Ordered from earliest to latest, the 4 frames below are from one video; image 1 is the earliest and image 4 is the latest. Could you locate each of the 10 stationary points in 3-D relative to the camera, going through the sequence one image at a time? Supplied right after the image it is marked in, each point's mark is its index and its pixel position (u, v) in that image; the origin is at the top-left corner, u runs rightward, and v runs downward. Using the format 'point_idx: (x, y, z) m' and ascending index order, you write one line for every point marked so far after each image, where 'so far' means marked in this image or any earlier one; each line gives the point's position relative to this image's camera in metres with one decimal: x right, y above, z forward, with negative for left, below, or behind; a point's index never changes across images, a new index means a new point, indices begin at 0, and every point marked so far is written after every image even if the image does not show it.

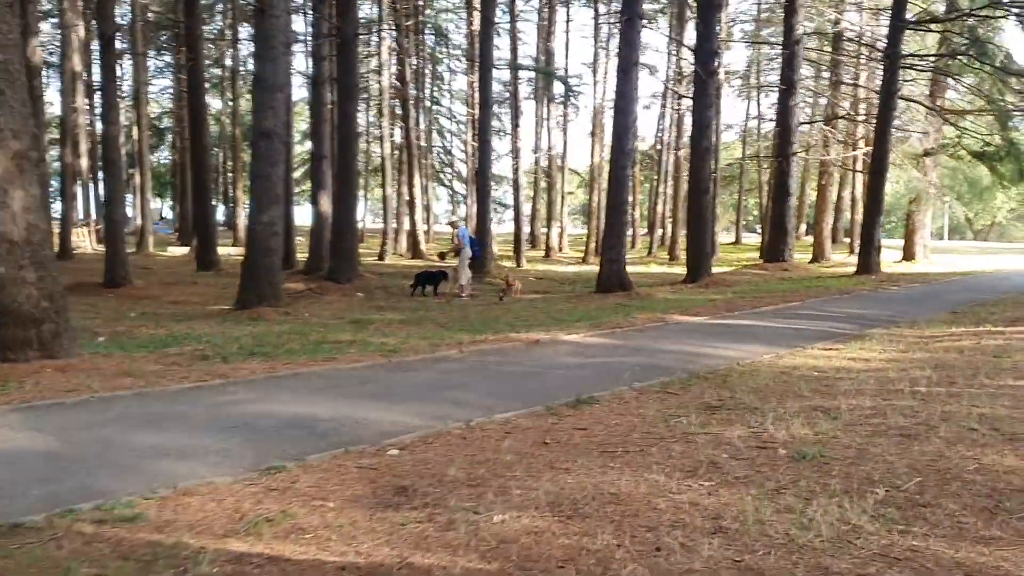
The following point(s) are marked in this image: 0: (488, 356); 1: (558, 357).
0: (-0.2, -0.6, +9.3) m
1: (+0.5, -0.7, +9.4) m
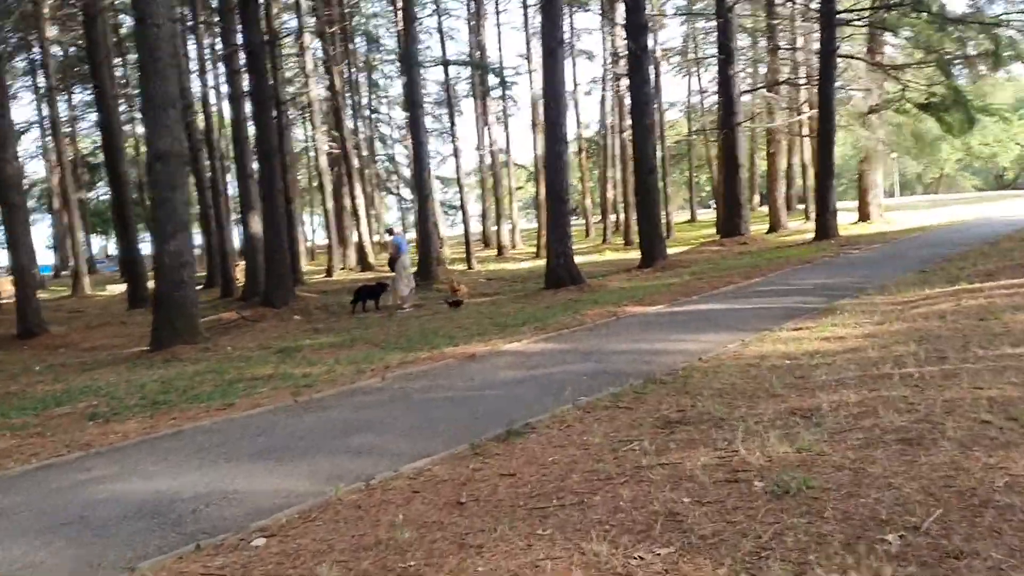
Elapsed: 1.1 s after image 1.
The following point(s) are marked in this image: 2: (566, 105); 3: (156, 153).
0: (-0.8, -0.8, +8.1) m
1: (-0.1, -0.7, +8.3) m
2: (+1.0, +3.3, +17.6) m
3: (-4.7, +1.8, +12.9) m
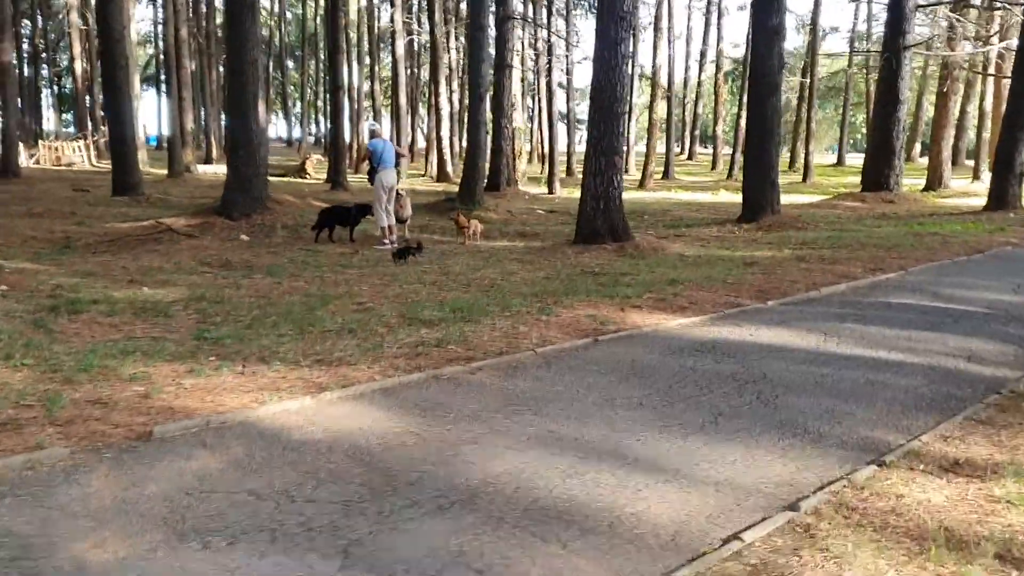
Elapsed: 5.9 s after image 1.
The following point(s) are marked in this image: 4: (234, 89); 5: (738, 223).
0: (-2.1, -0.7, +2.9) m
1: (-1.4, -0.8, +3.0) m
2: (+1.5, +3.8, +11.7) m
3: (-5.0, +2.7, +7.9) m
4: (-4.4, +3.2, +15.3) m
5: (+3.7, +1.0, +15.9) m
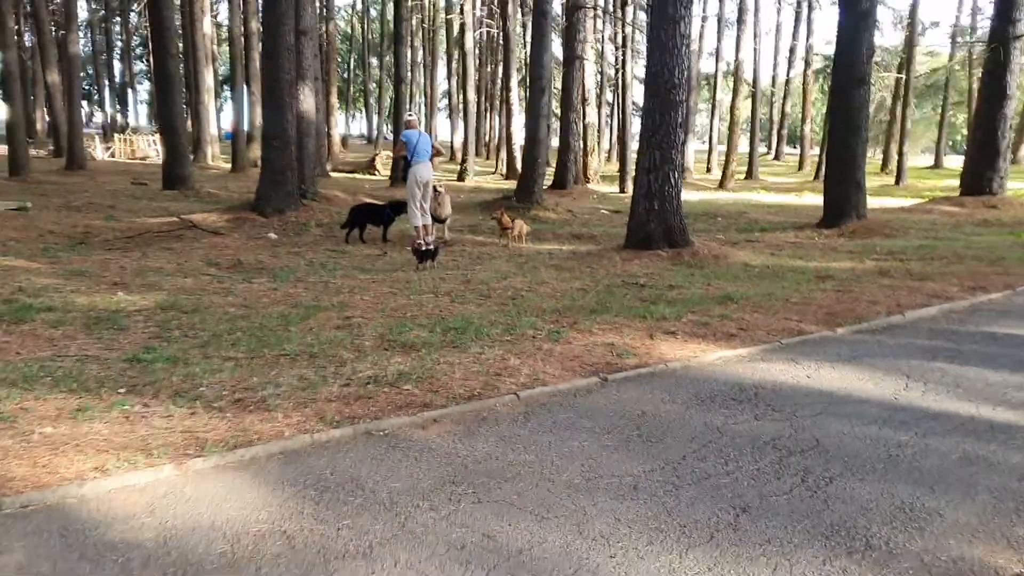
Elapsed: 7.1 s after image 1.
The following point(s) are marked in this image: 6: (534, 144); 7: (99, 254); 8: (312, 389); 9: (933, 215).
0: (-2.4, -0.8, +1.8) m
1: (-1.7, -0.8, +1.8) m
2: (+2.0, +3.6, +10.2) m
3: (-4.8, +2.7, +7.0) m
4: (-3.6, +3.1, +14.4) m
5: (+4.5, +0.9, +14.2) m
6: (+0.4, +2.8, +19.5) m
7: (-4.7, +0.4, +10.9) m
8: (-0.9, -0.5, +4.5) m
9: (+6.9, +1.2, +16.0) m
